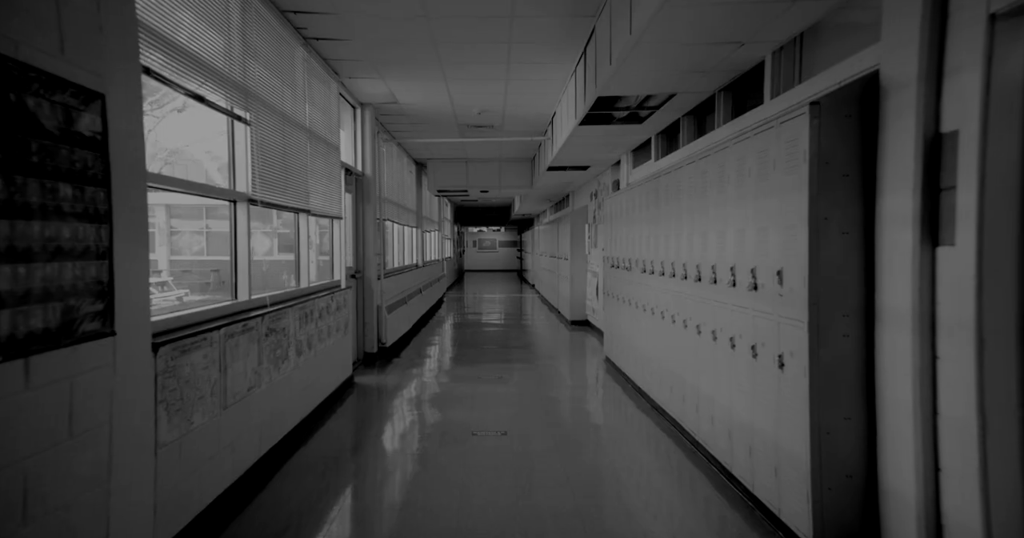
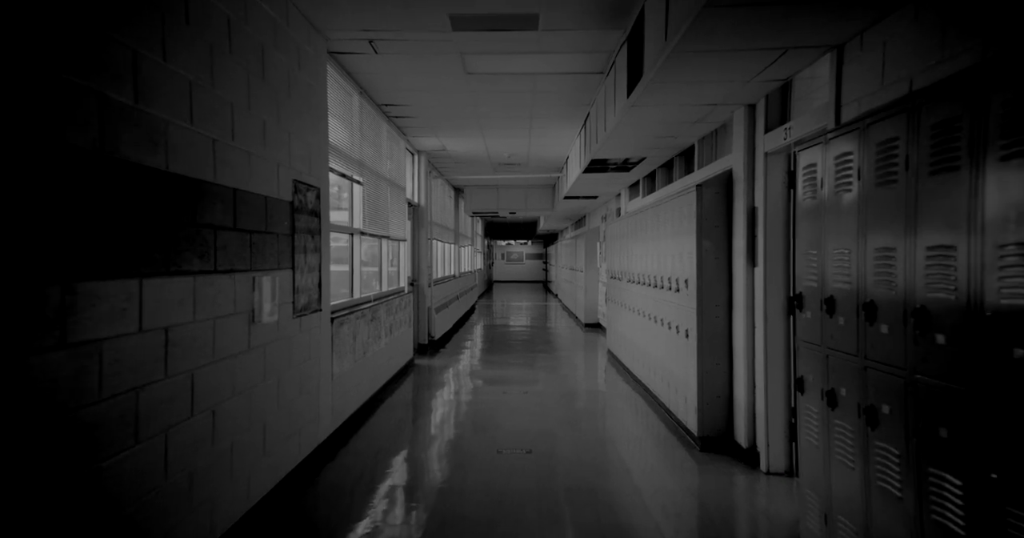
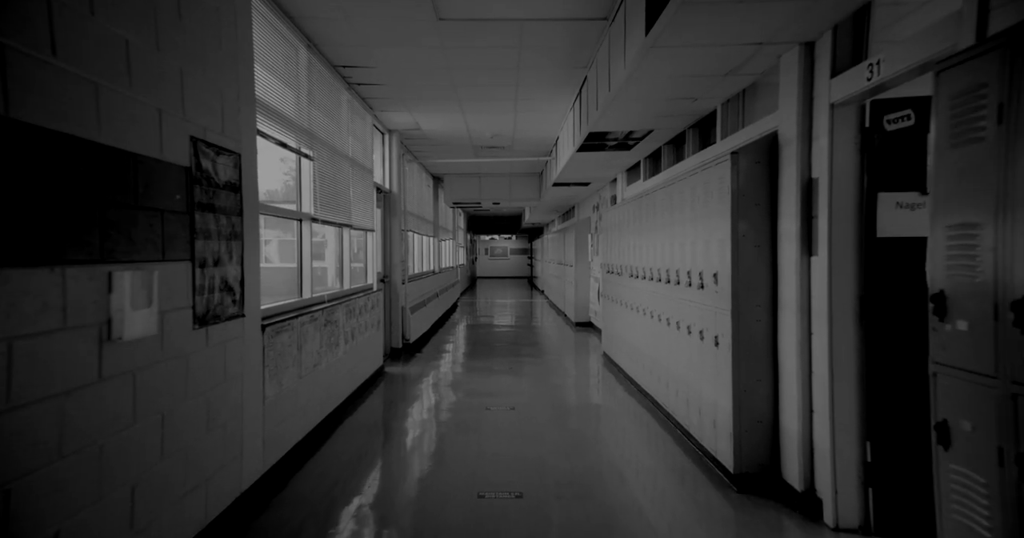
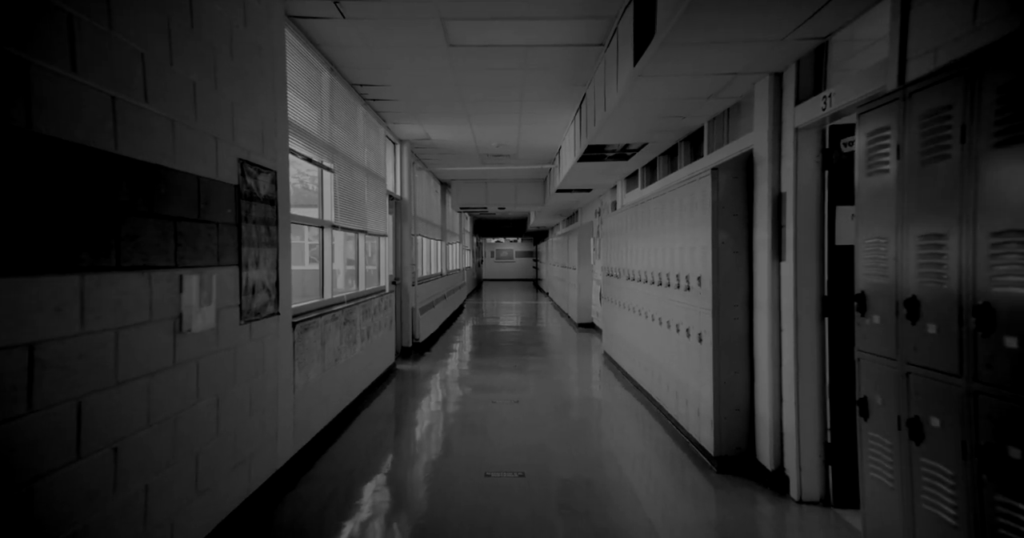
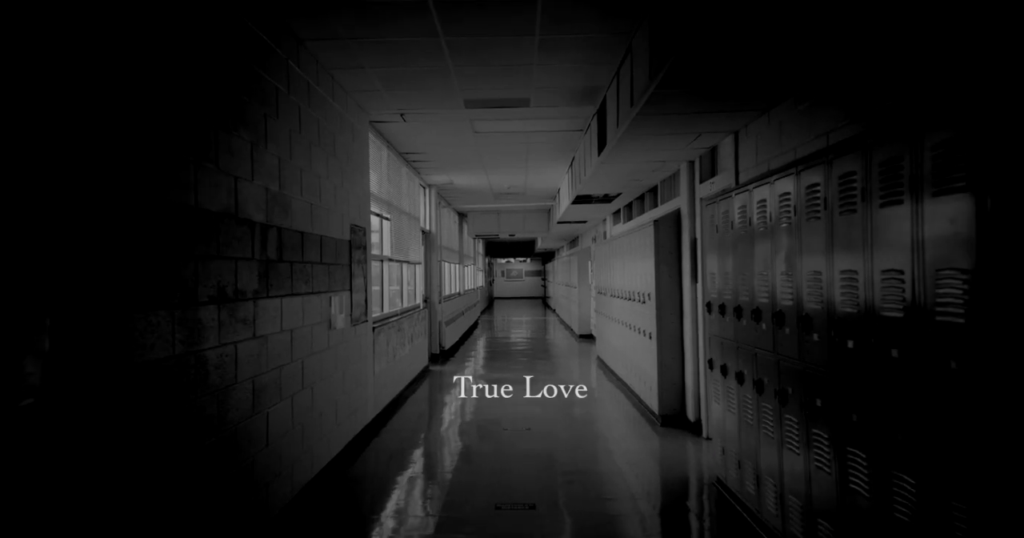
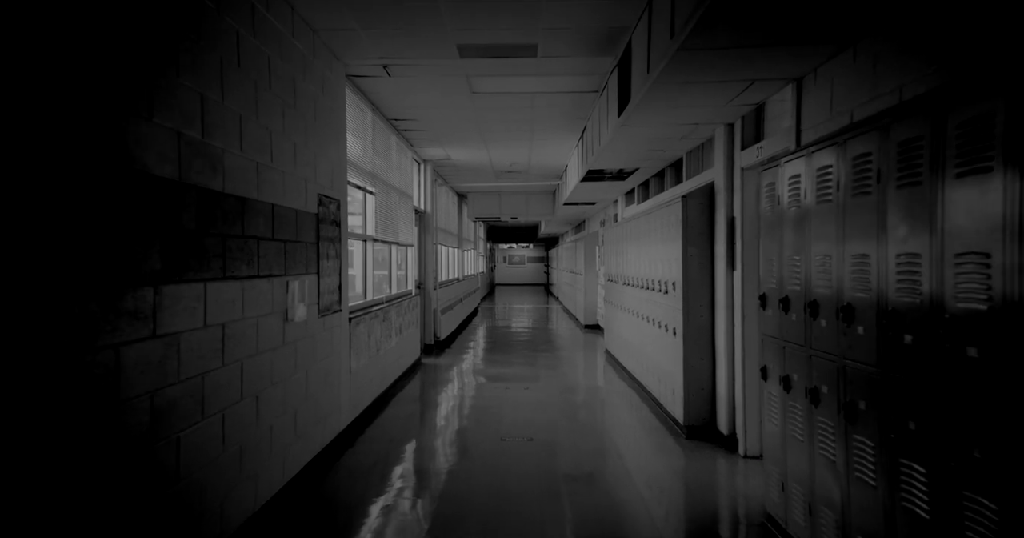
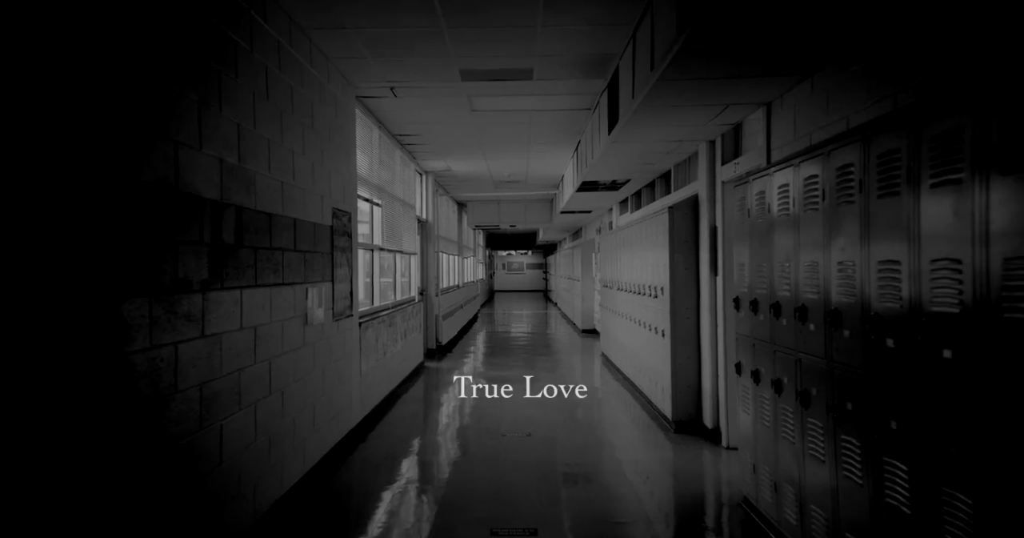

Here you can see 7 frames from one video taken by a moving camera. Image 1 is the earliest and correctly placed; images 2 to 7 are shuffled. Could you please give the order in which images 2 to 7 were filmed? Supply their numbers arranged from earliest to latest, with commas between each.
3, 4, 2, 6, 7, 5
